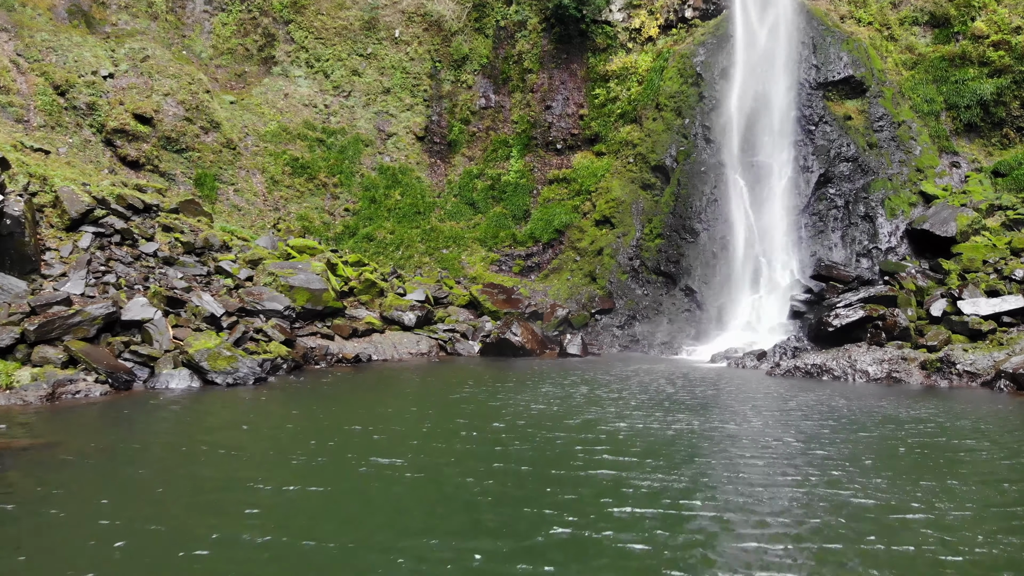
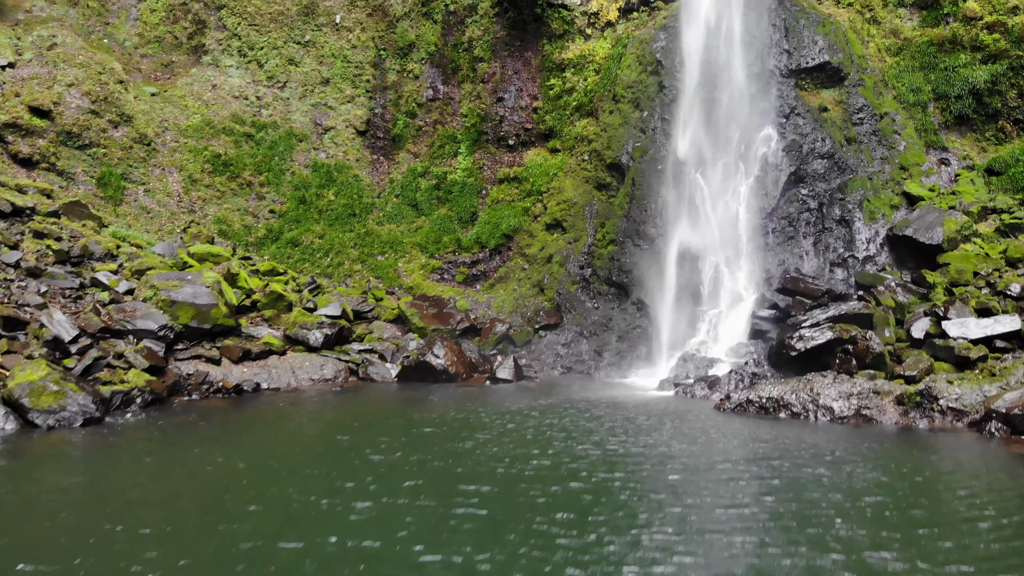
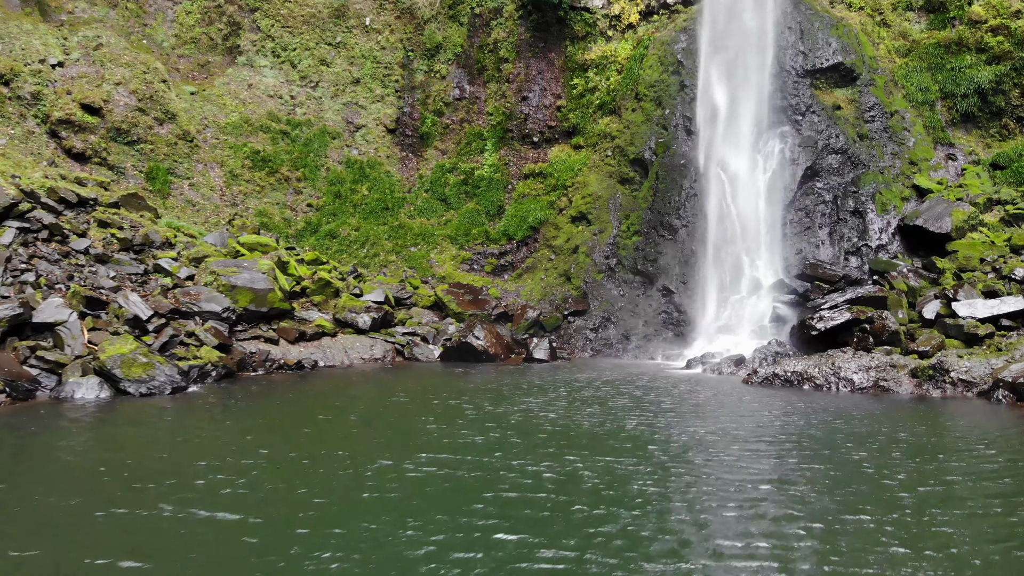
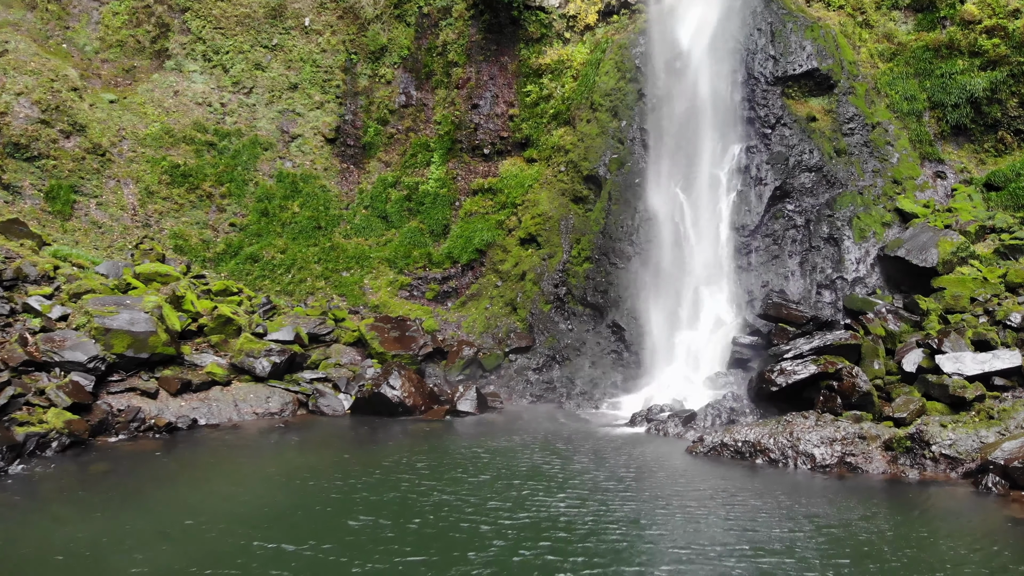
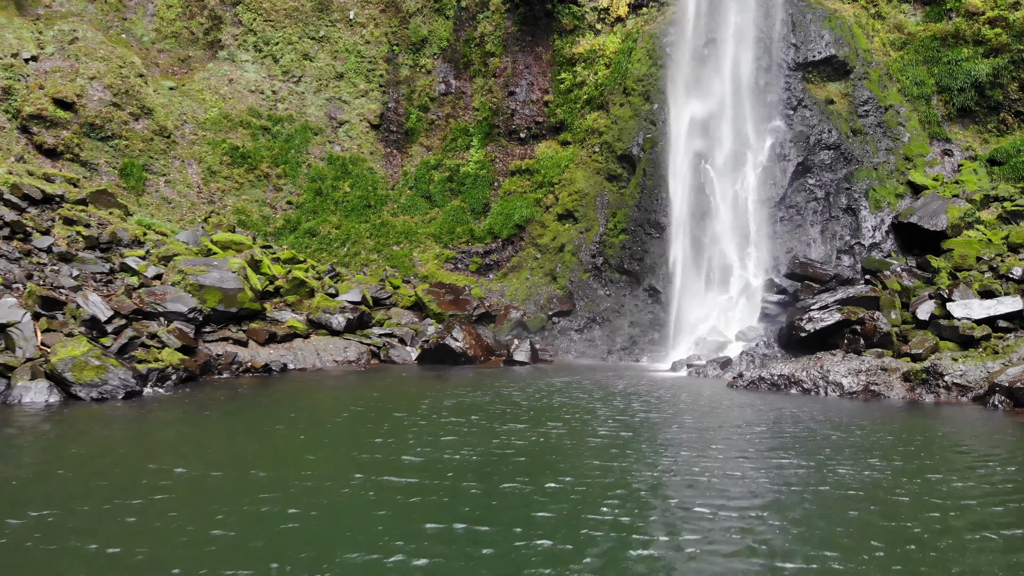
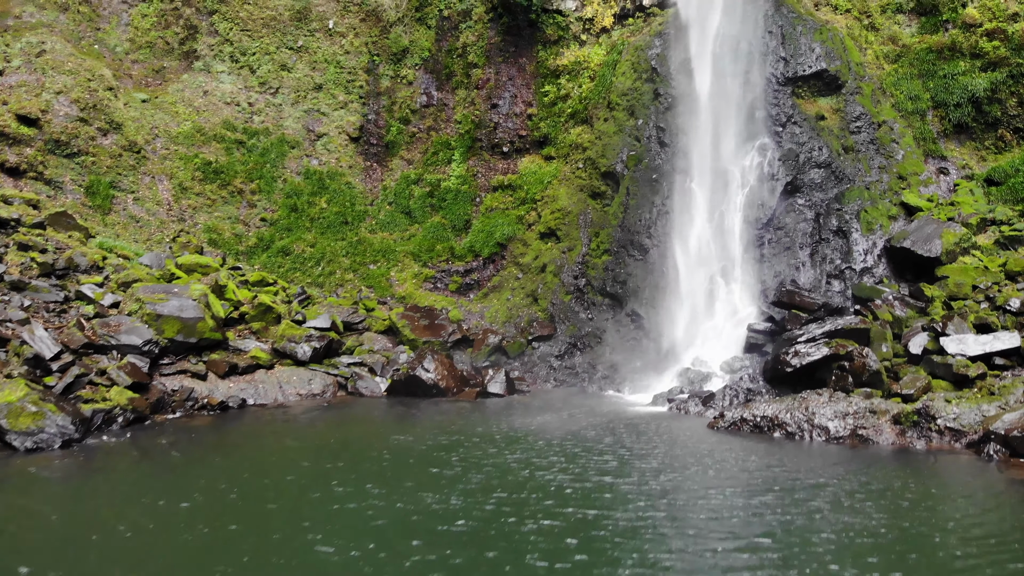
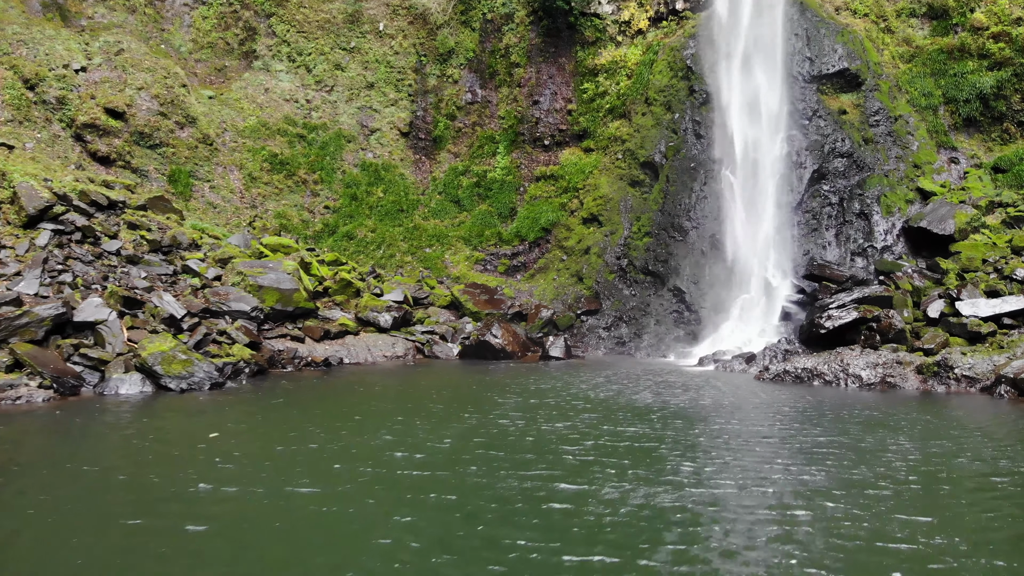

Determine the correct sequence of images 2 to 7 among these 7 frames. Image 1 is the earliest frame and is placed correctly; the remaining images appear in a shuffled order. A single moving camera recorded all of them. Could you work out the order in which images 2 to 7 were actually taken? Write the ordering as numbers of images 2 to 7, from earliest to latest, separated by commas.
7, 3, 5, 2, 6, 4
